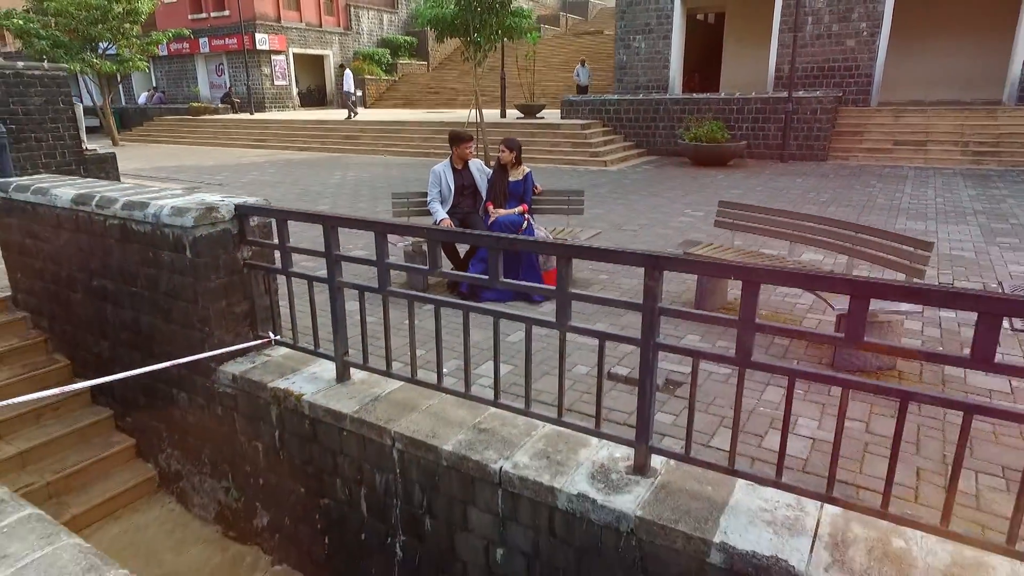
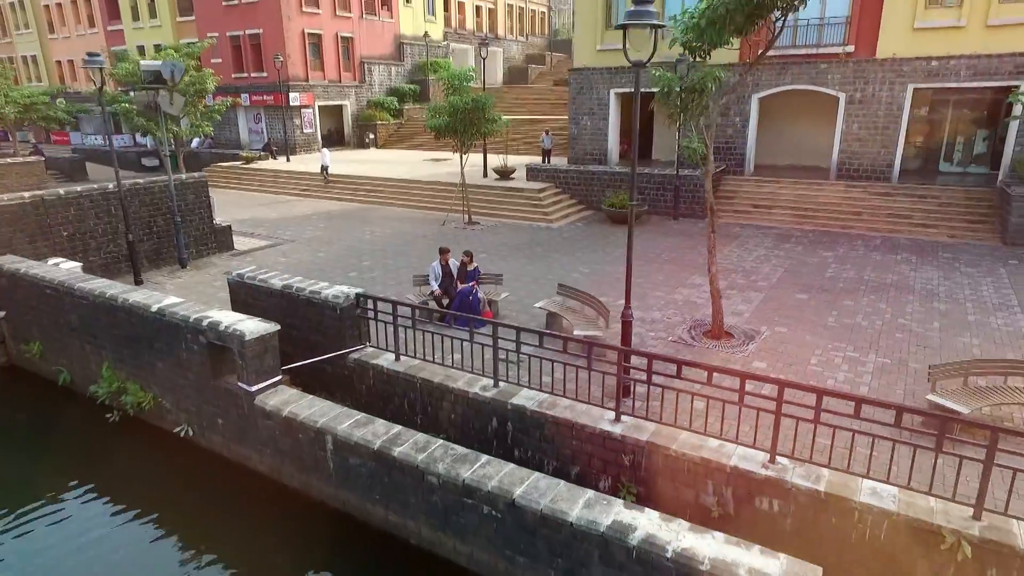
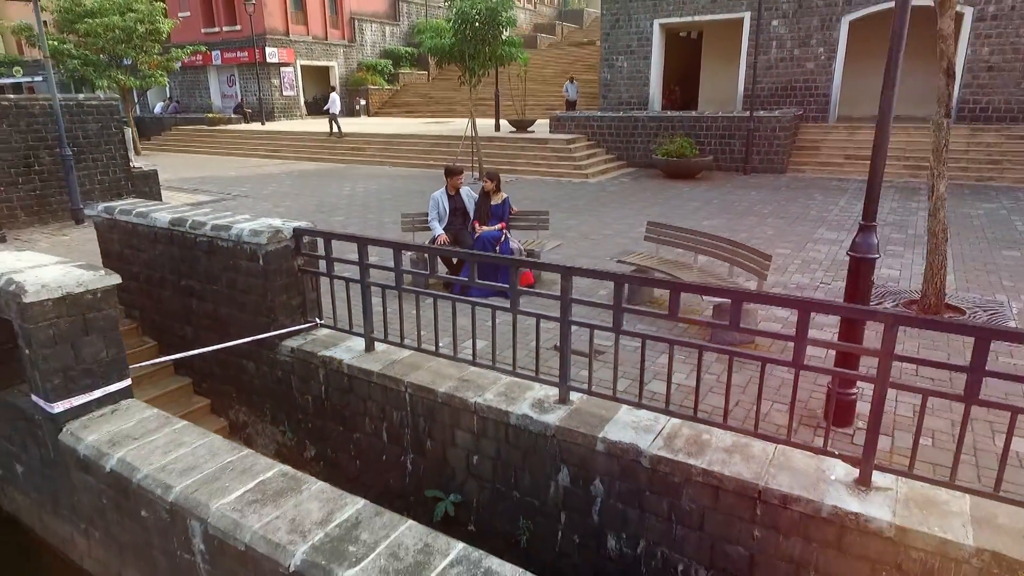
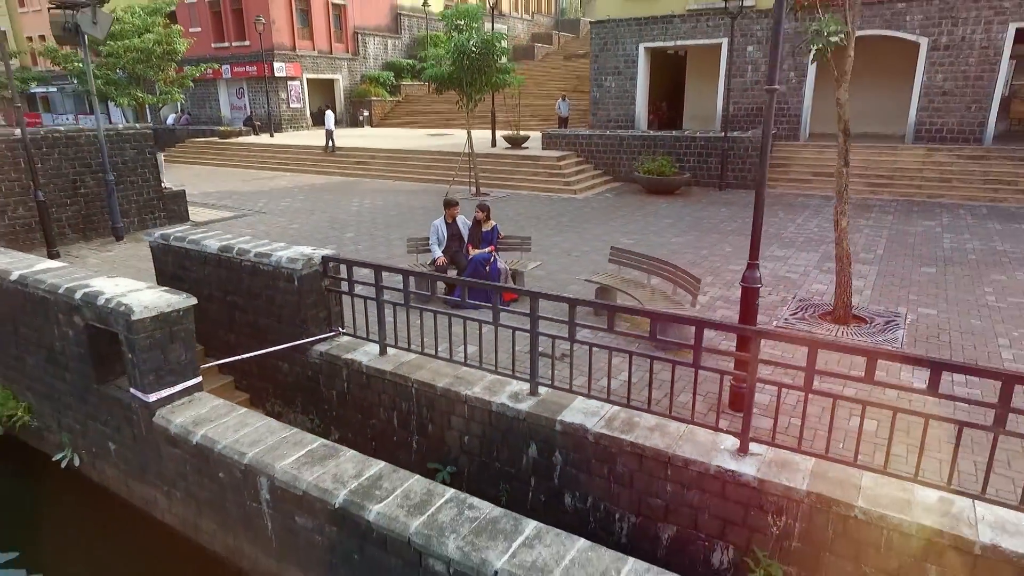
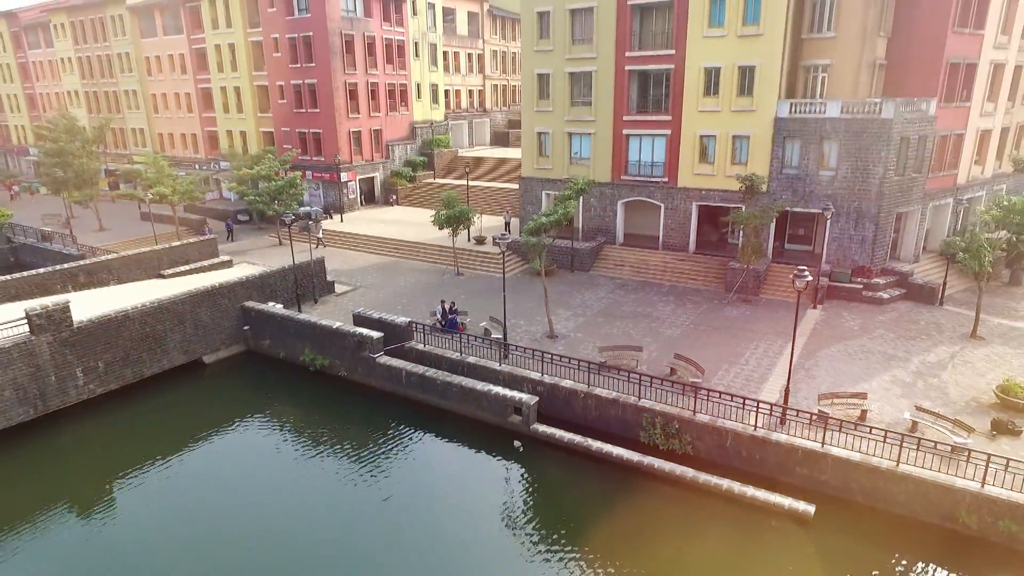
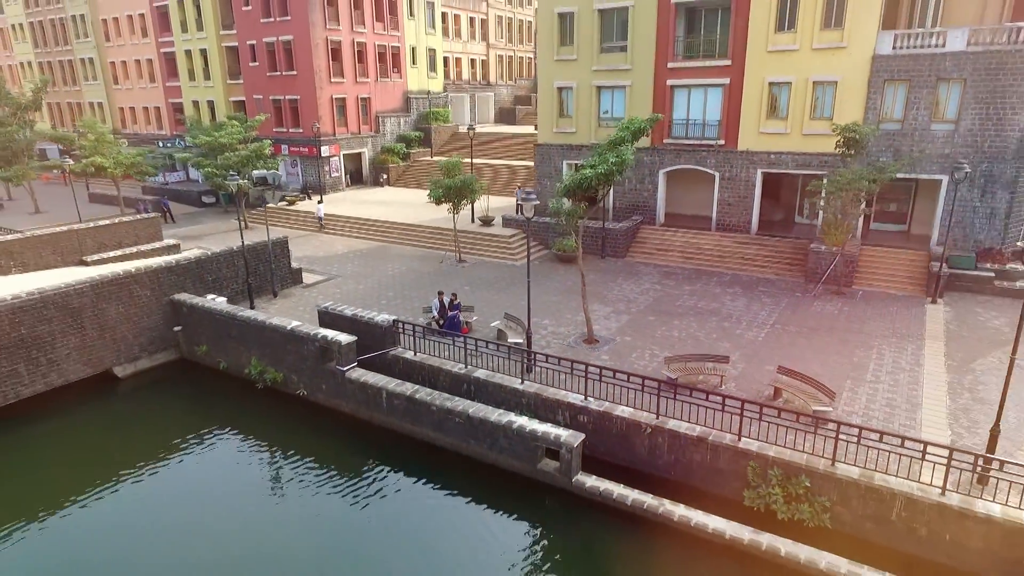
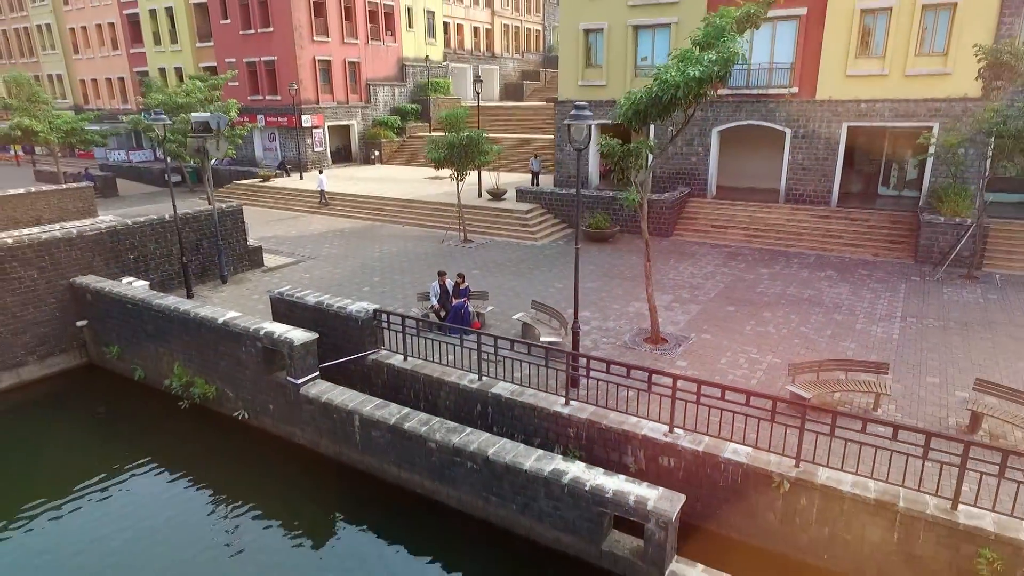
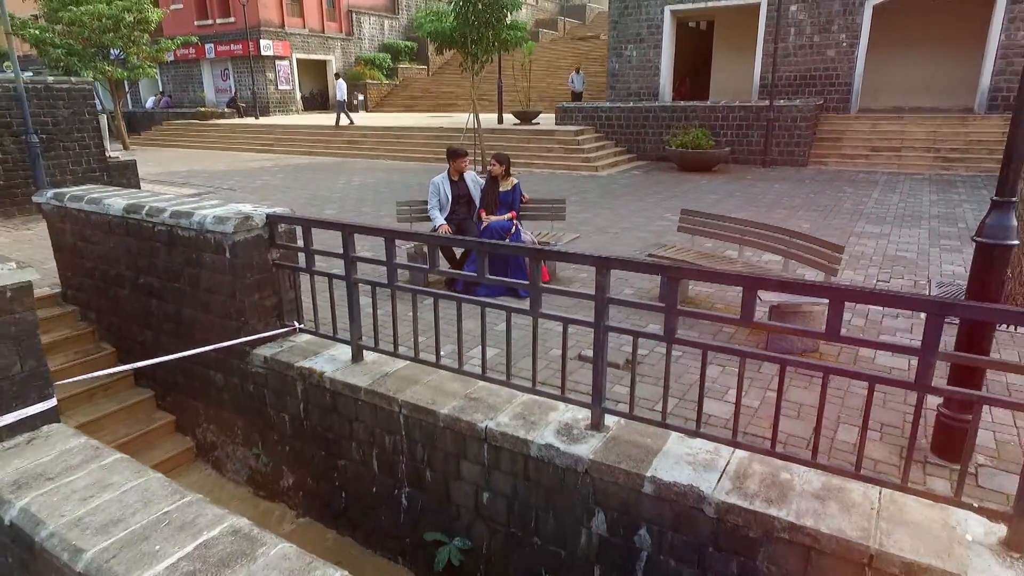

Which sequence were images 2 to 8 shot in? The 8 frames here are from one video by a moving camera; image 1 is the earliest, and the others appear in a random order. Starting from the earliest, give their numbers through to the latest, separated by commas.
8, 3, 4, 2, 7, 6, 5
